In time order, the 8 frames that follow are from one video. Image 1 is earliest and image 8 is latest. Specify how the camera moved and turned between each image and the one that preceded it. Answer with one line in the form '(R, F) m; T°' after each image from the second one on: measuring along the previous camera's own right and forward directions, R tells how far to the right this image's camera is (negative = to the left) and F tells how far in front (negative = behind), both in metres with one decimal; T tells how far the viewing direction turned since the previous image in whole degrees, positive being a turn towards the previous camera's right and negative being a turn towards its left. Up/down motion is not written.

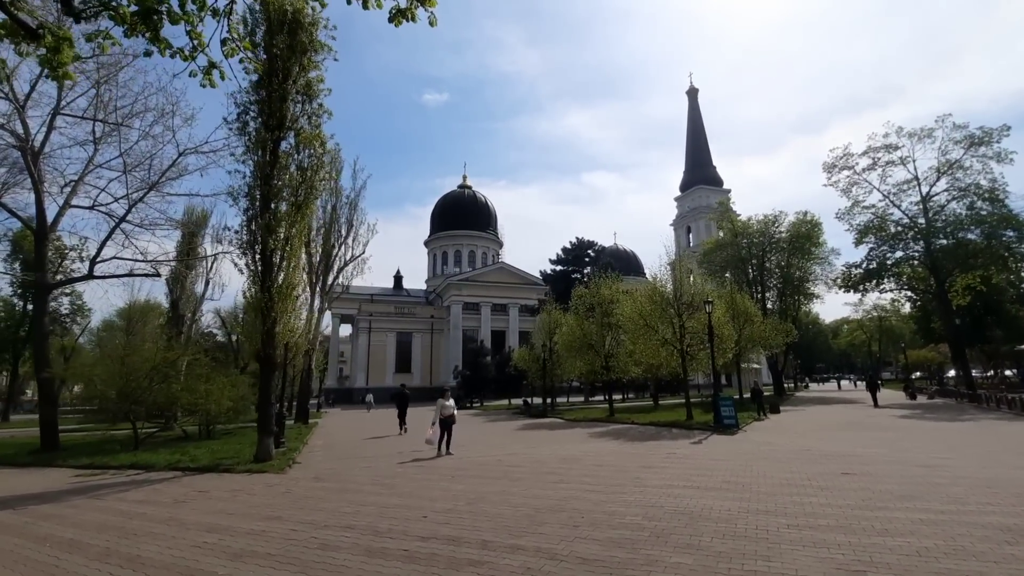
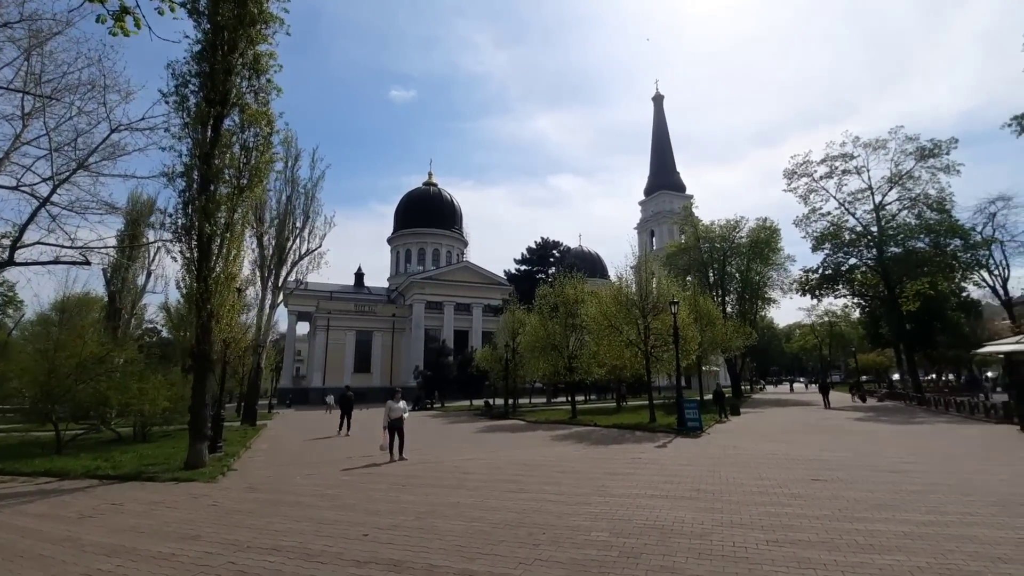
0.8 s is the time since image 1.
(+0.1, +0.7) m; +4°
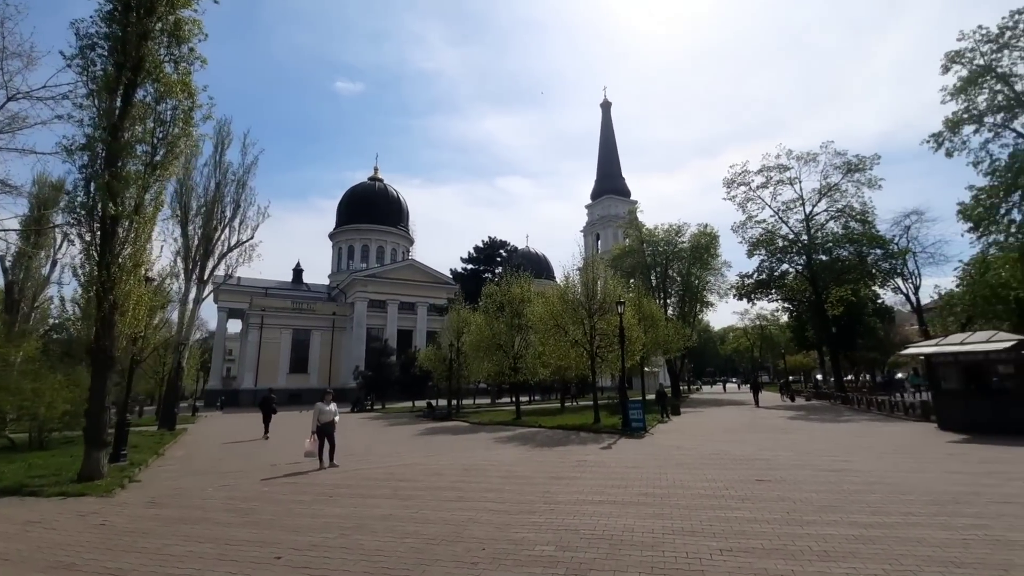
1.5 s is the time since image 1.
(+0.1, +0.6) m; +6°
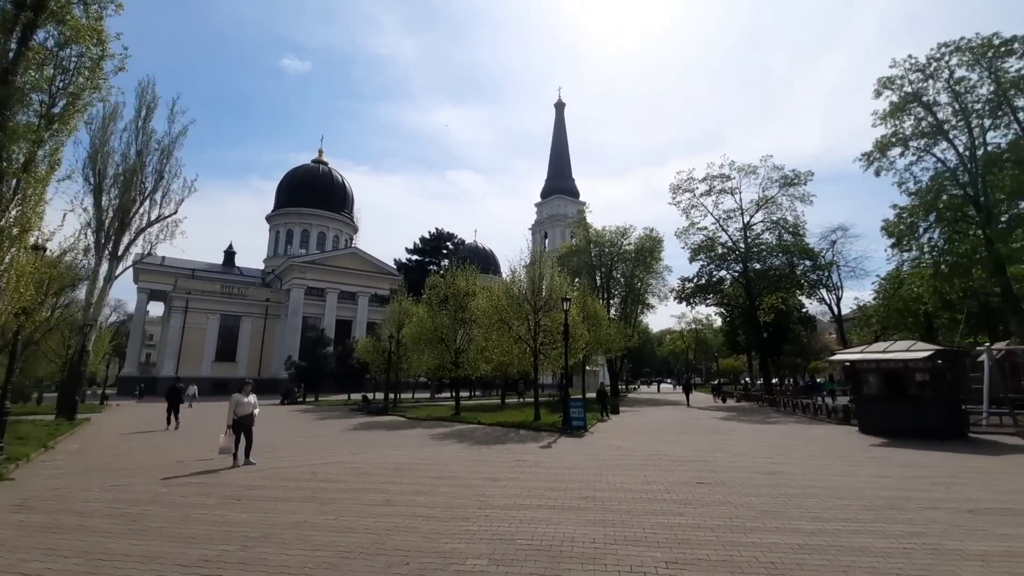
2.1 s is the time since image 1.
(0.0, +0.6) m; +6°
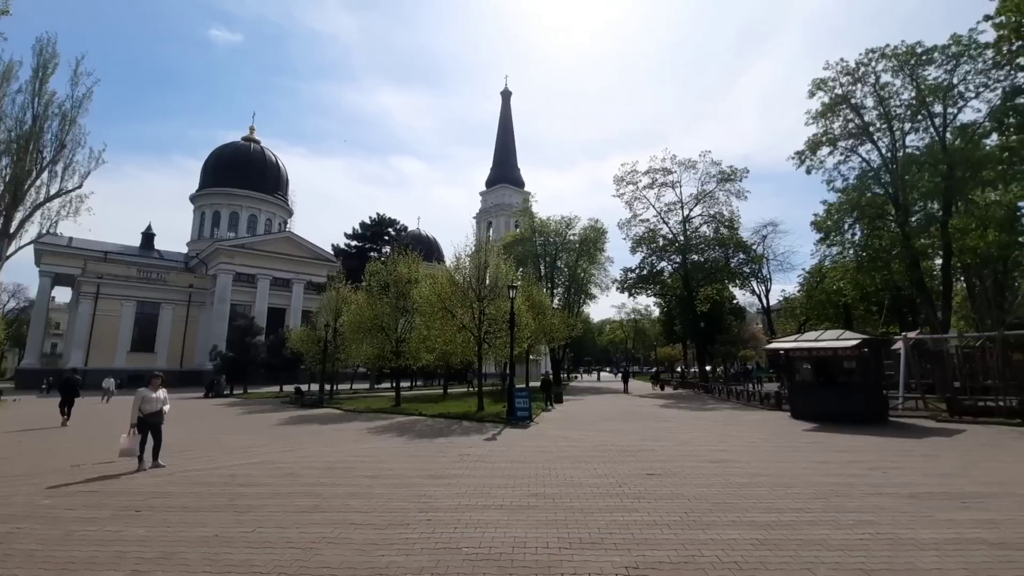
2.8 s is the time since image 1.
(-0.1, +0.6) m; +6°
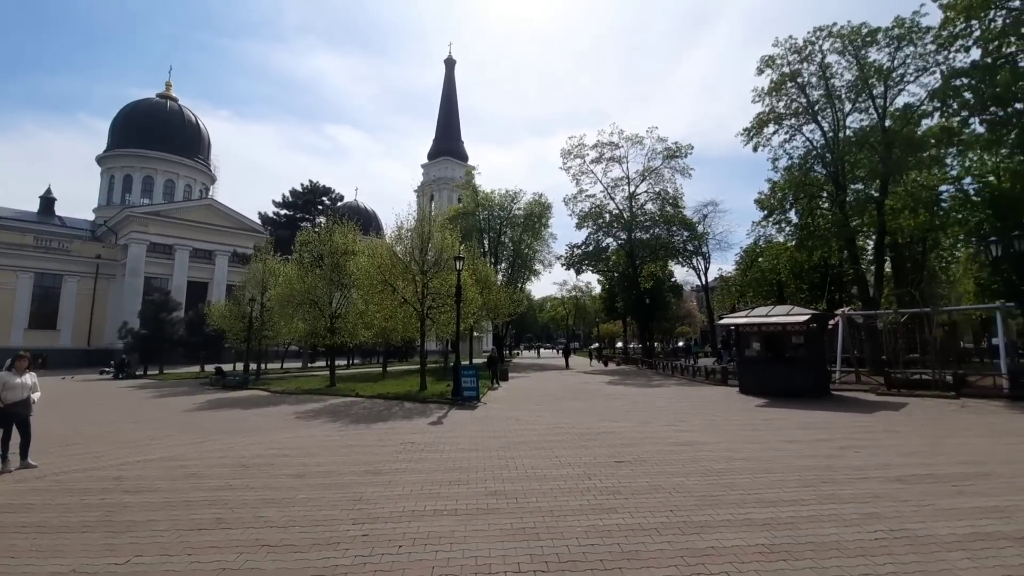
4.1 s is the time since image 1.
(-0.2, +1.2) m; +7°
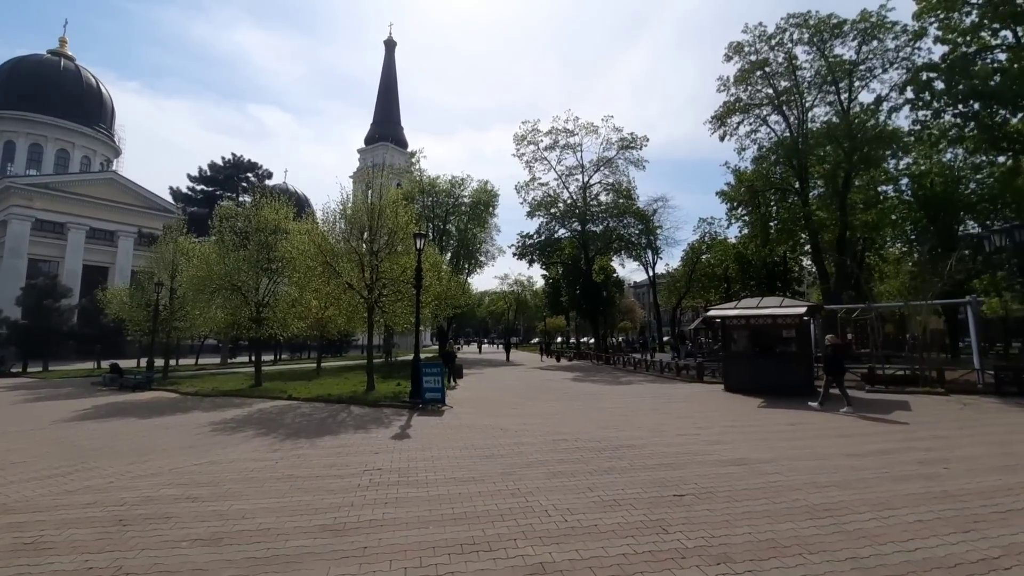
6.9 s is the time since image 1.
(-0.9, +2.2) m; +7°
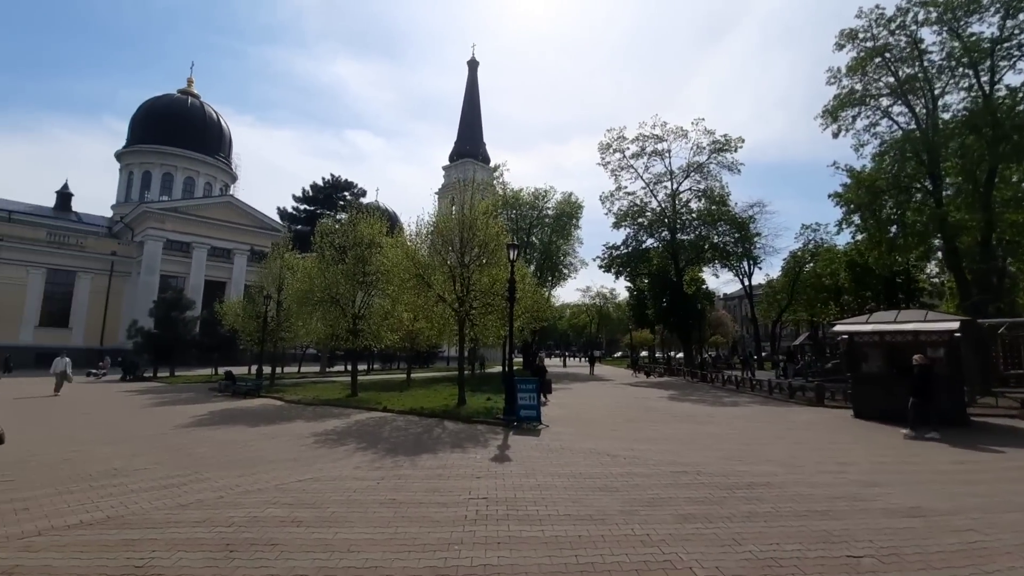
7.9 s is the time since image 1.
(-0.4, +0.5) m; -9°
